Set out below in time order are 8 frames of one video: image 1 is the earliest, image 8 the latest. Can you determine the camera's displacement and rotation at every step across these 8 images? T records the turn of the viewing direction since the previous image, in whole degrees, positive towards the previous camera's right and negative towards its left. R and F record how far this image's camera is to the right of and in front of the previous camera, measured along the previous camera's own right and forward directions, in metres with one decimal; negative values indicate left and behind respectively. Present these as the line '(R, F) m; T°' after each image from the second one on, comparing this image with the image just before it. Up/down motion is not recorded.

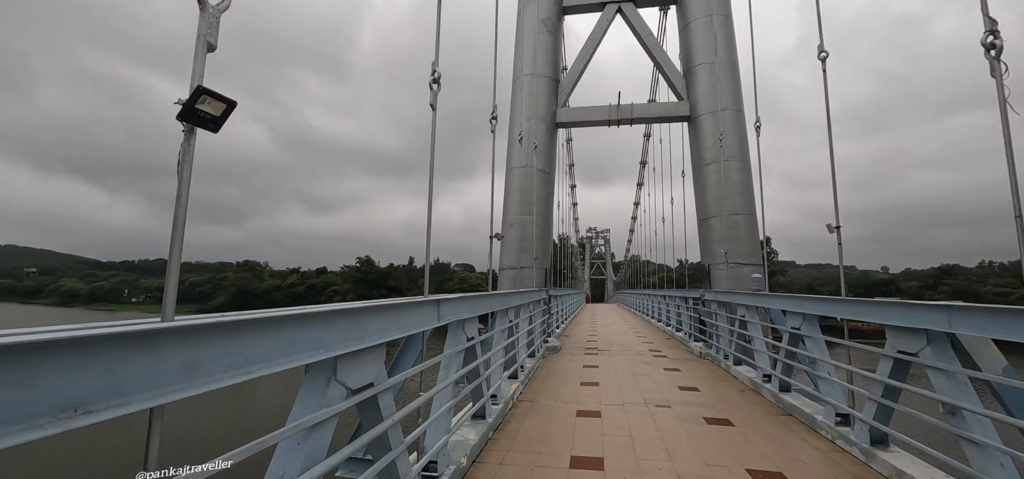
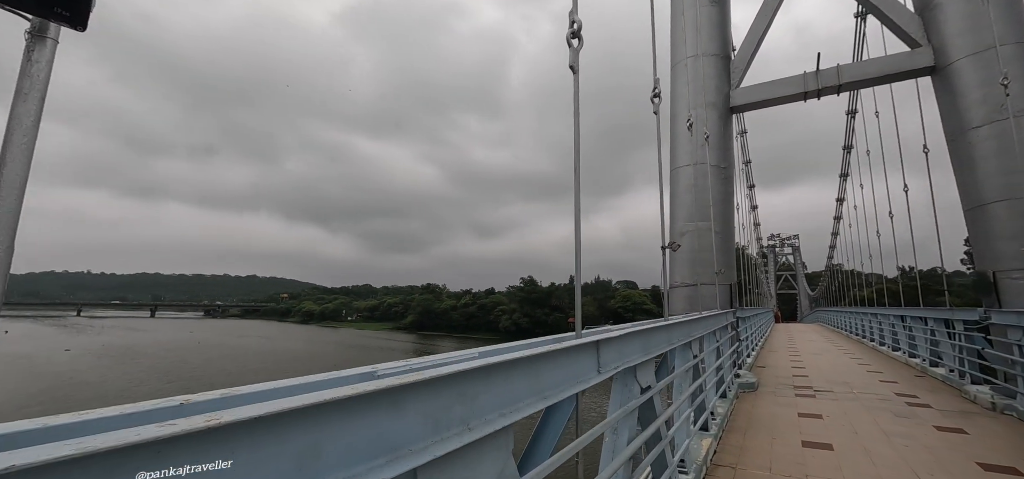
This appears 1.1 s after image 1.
(-0.1, +0.8) m; -19°
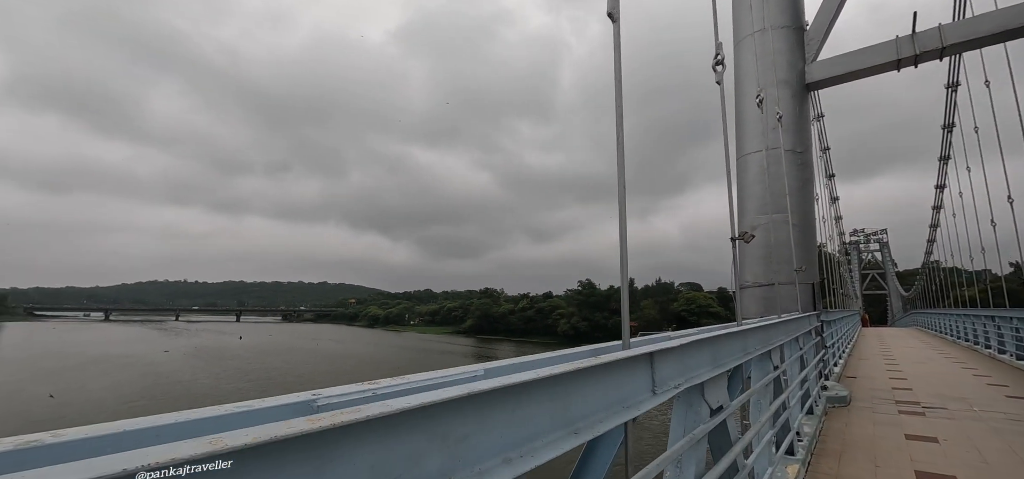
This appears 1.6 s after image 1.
(+0.1, +0.3) m; -7°
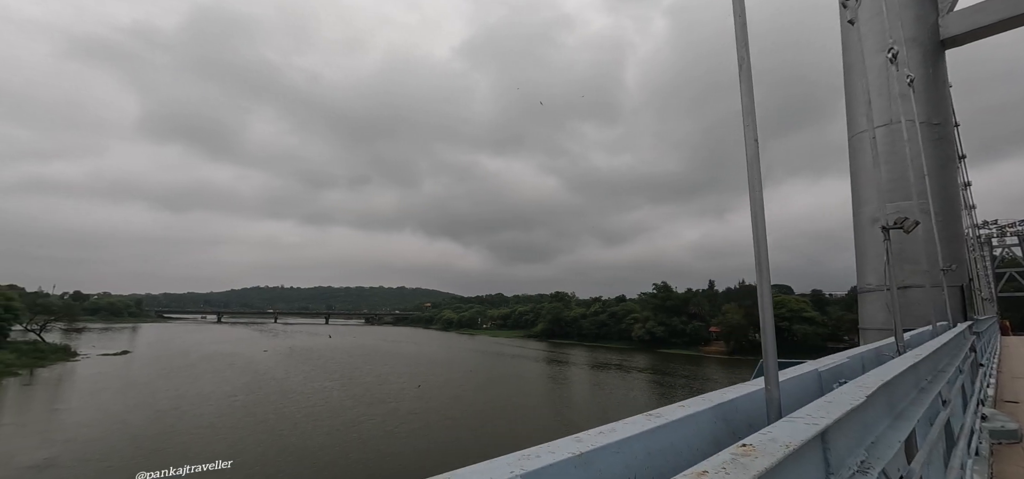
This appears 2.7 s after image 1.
(0.0, +0.5) m; -8°
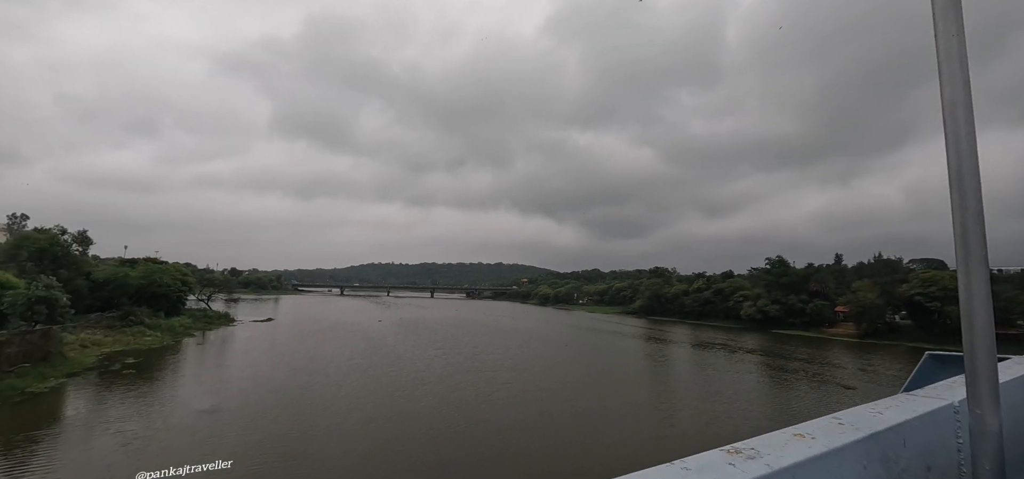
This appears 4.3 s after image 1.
(+0.1, +0.3) m; -12°
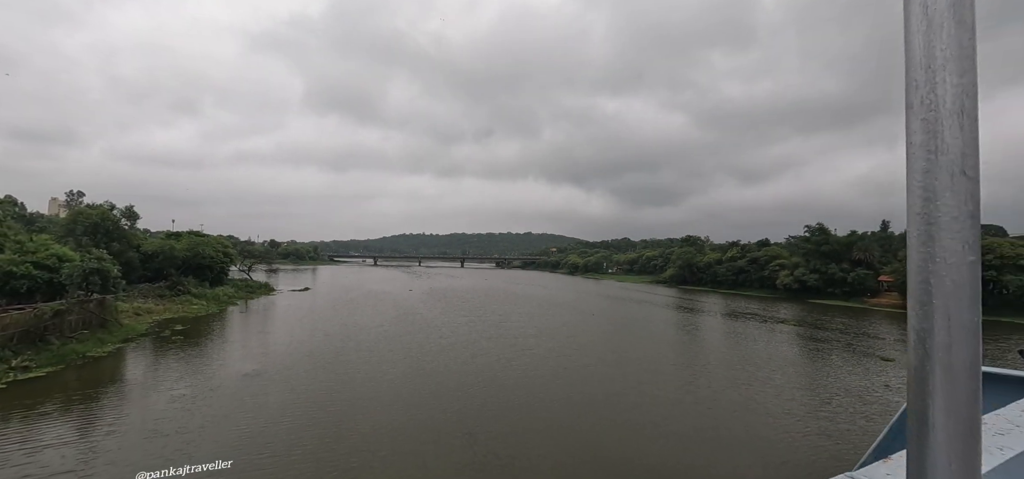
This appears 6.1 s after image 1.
(0.0, +0.1) m; -4°
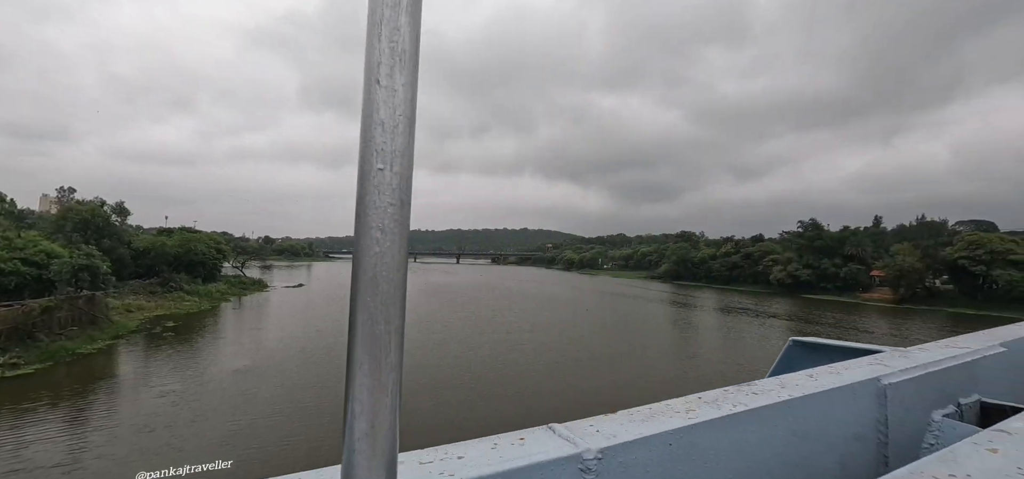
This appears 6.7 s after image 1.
(0.0, 0.0) m; +1°
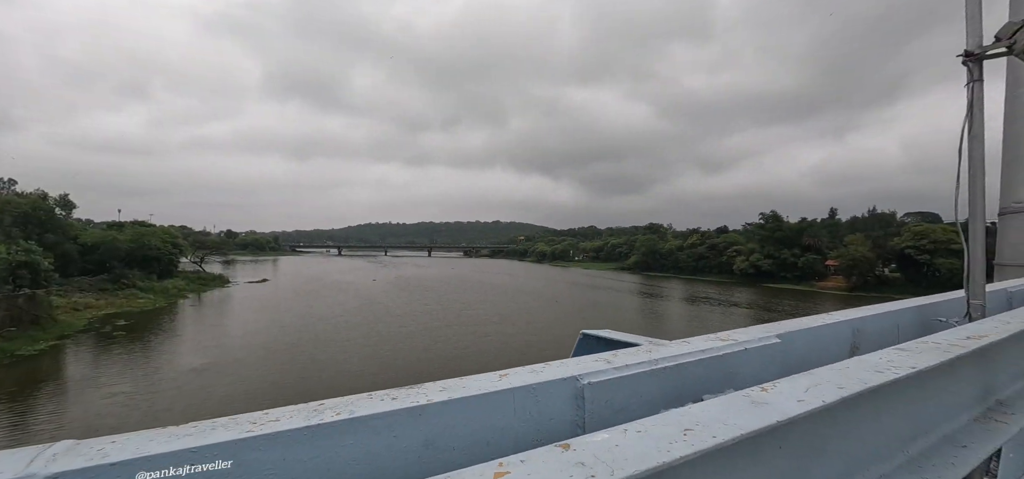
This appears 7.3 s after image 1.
(+0.1, 0.0) m; +3°
